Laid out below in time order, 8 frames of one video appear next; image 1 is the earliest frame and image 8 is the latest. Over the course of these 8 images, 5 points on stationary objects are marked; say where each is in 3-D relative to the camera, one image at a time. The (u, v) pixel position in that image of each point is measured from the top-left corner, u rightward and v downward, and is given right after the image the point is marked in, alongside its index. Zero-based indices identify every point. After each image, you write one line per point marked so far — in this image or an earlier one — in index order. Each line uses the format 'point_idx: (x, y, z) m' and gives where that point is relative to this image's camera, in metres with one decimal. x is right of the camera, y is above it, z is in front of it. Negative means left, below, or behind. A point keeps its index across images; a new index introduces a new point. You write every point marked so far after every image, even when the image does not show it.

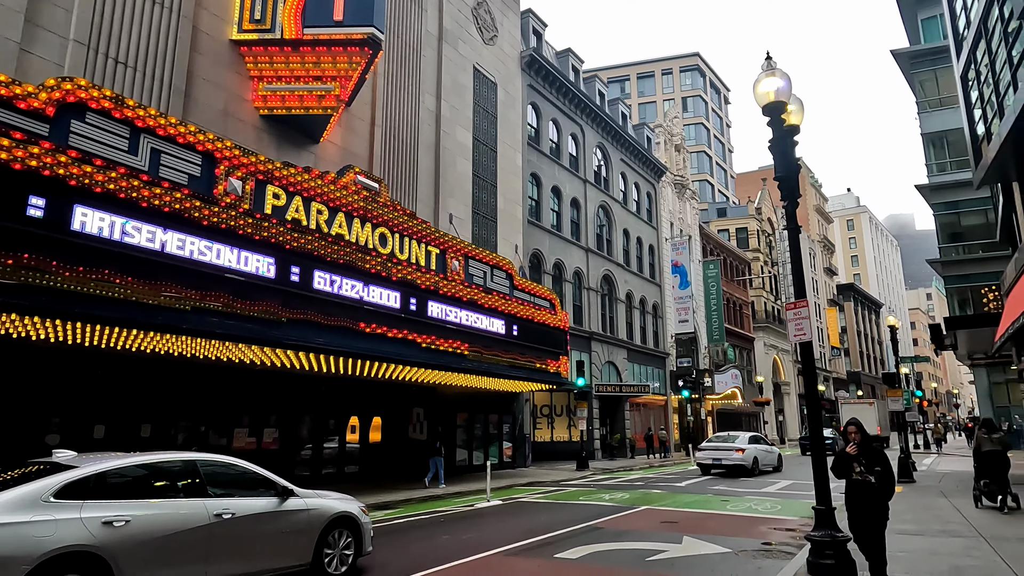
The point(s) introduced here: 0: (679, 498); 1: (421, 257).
0: (+4.0, -5.0, +15.8) m
1: (-2.6, +0.9, +18.5) m
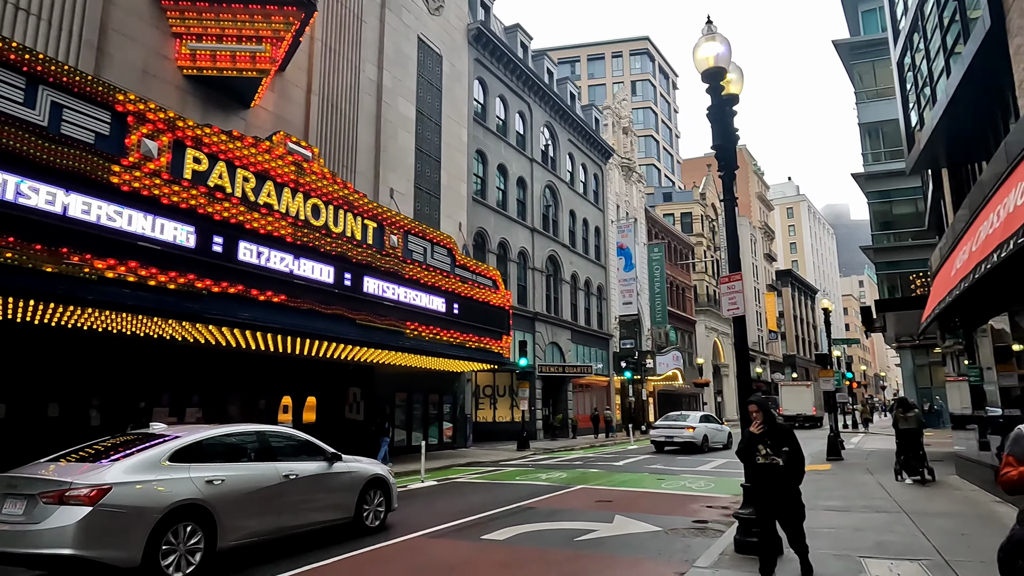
0: (+2.5, -4.5, +15.7) m
1: (-4.2, +1.5, +17.8) m
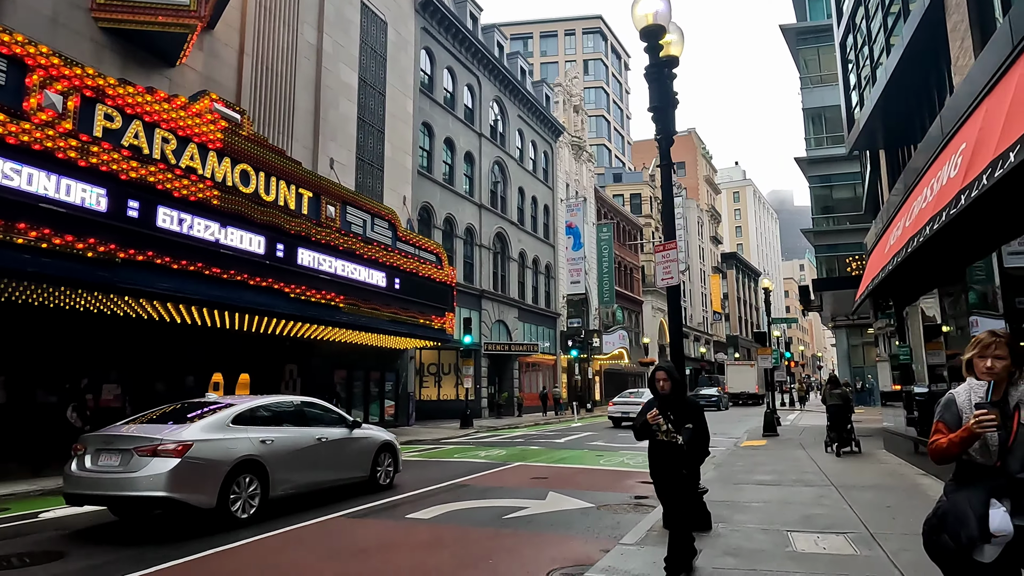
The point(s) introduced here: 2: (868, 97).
0: (+1.0, -3.9, +15.6) m
1: (-5.7, +2.2, +17.0) m
2: (+9.5, +5.2, +17.7) m
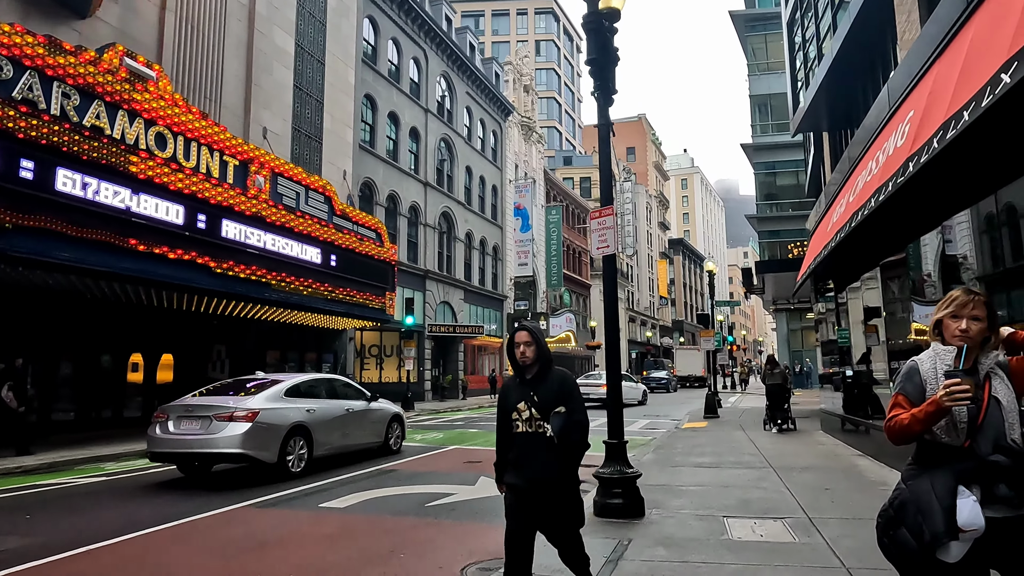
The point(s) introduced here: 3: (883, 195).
0: (-0.4, -3.4, +15.1) m
1: (-7.1, +2.9, +15.8) m
2: (+8.0, +5.6, +17.7) m
3: (+3.9, +1.0, +7.0) m
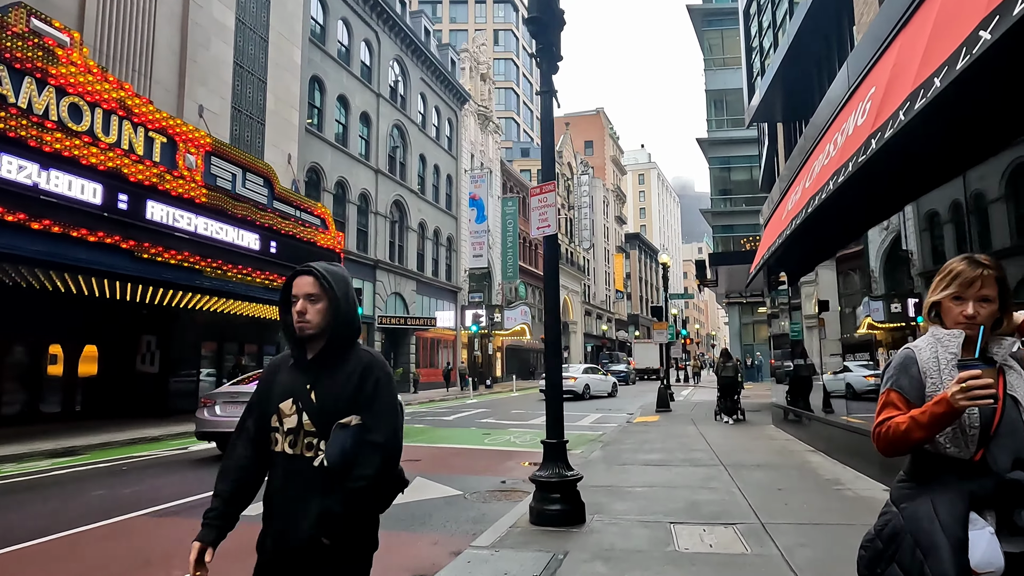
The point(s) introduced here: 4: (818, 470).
0: (-1.6, -3.2, +14.4) m
1: (-8.3, +3.2, +14.7) m
2: (+6.7, +5.8, +17.4) m
3: (+3.3, +1.1, +6.6) m
4: (+3.6, -2.2, +7.8) m
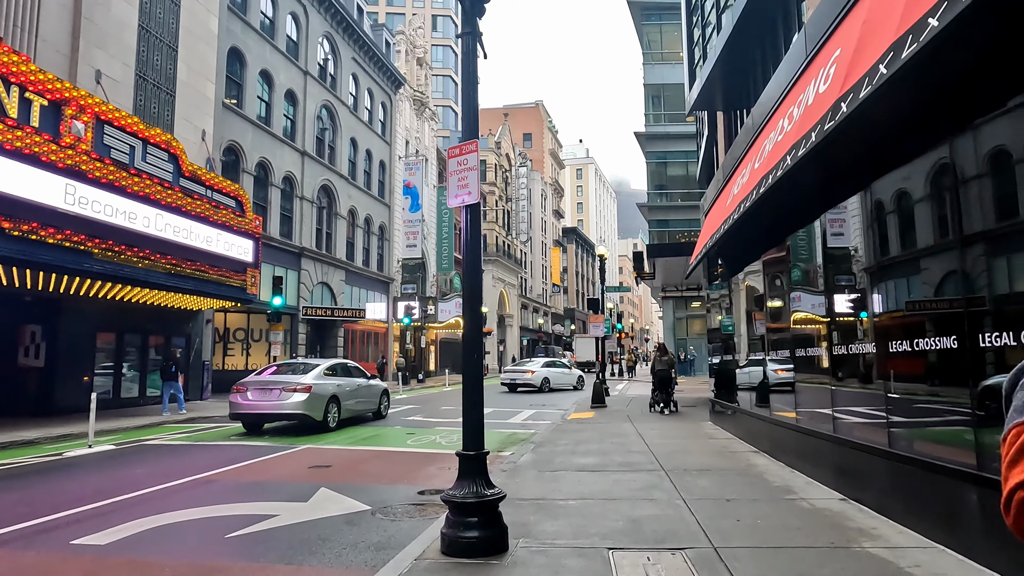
0: (-3.1, -2.9, +13.3) m
1: (-9.7, +3.5, +12.8) m
2: (+5.1, +6.0, +17.0) m
3: (+2.6, +1.2, +5.9) m
4: (+2.7, -2.0, +7.2) m
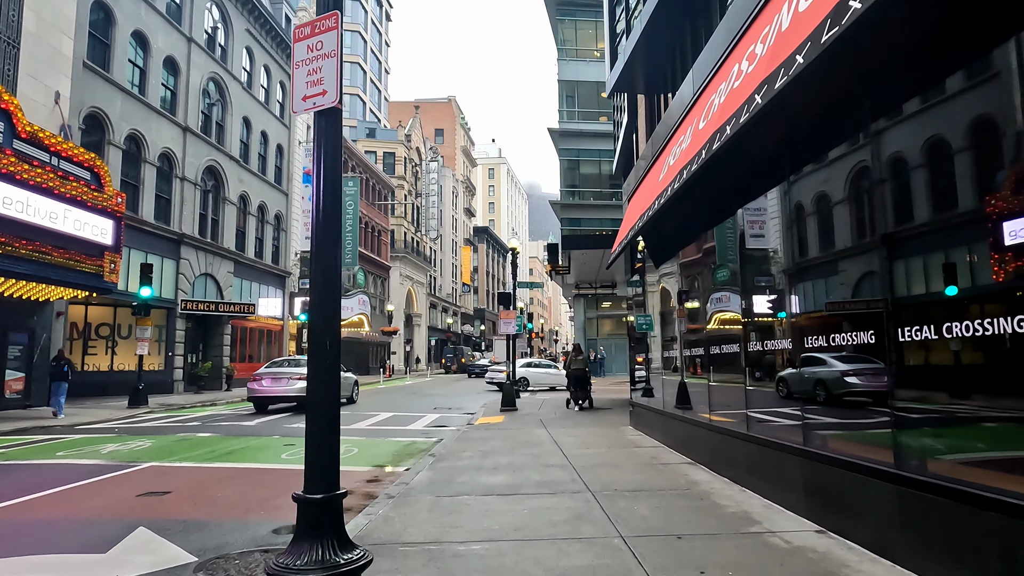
0: (-4.8, -2.6, +11.1) m
1: (-11.2, +3.9, +9.8) m
2: (+2.9, +6.1, +15.9) m
3: (+1.8, +1.4, +4.6) m
4: (+1.8, -1.8, +5.9) m
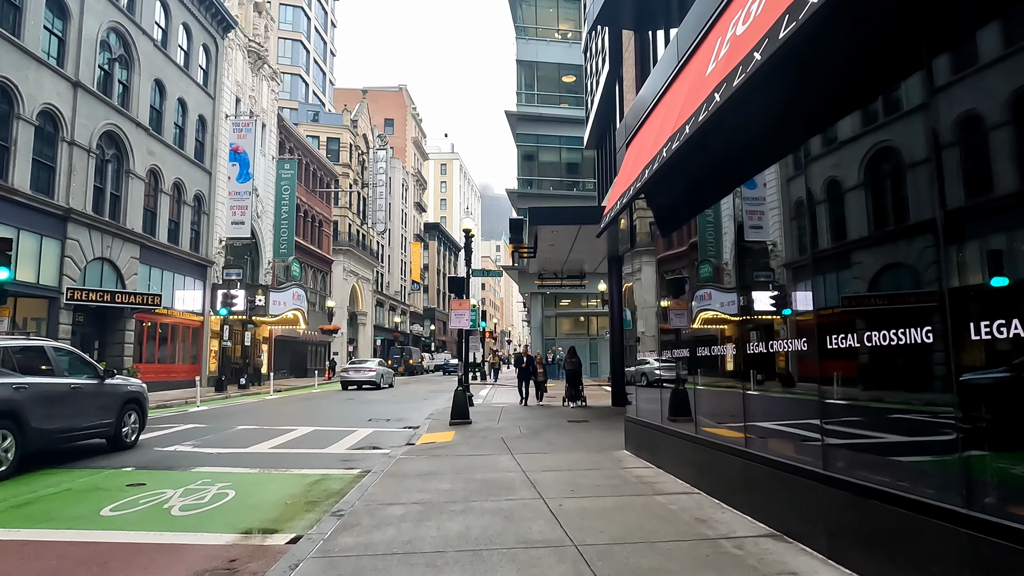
0: (-5.4, -2.2, +7.4) m
1: (-11.6, +4.4, +5.7) m
2: (+2.1, +6.5, +12.8) m
3: (+1.8, +1.8, +1.4) m
4: (+1.6, -1.5, +2.6) m
